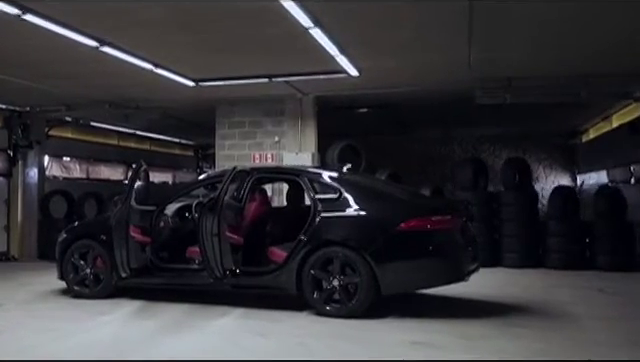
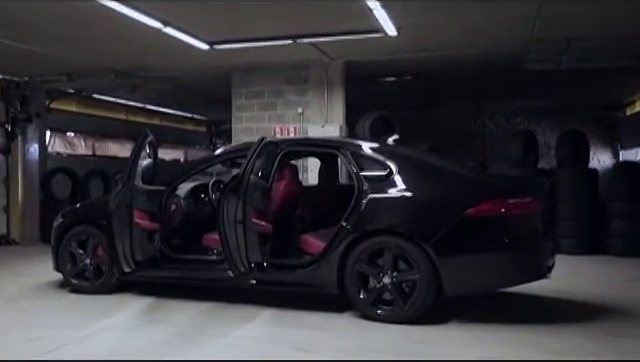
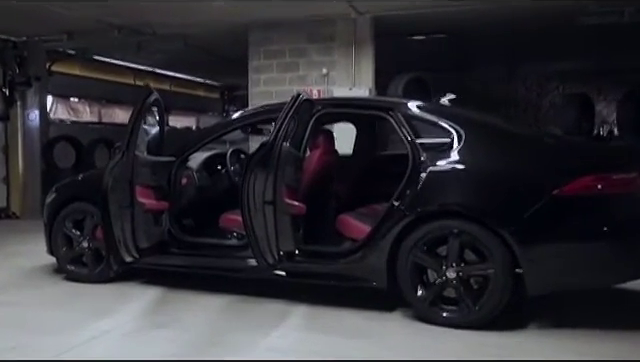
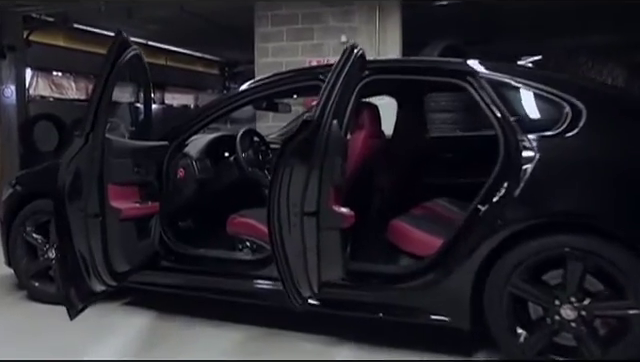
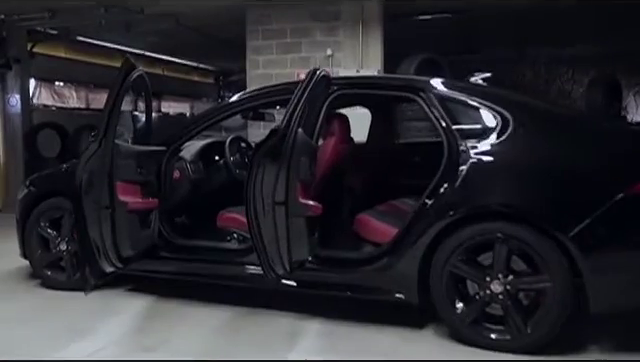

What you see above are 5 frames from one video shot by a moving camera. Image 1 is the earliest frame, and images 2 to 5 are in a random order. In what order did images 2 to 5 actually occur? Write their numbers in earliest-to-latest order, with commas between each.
2, 3, 5, 4
